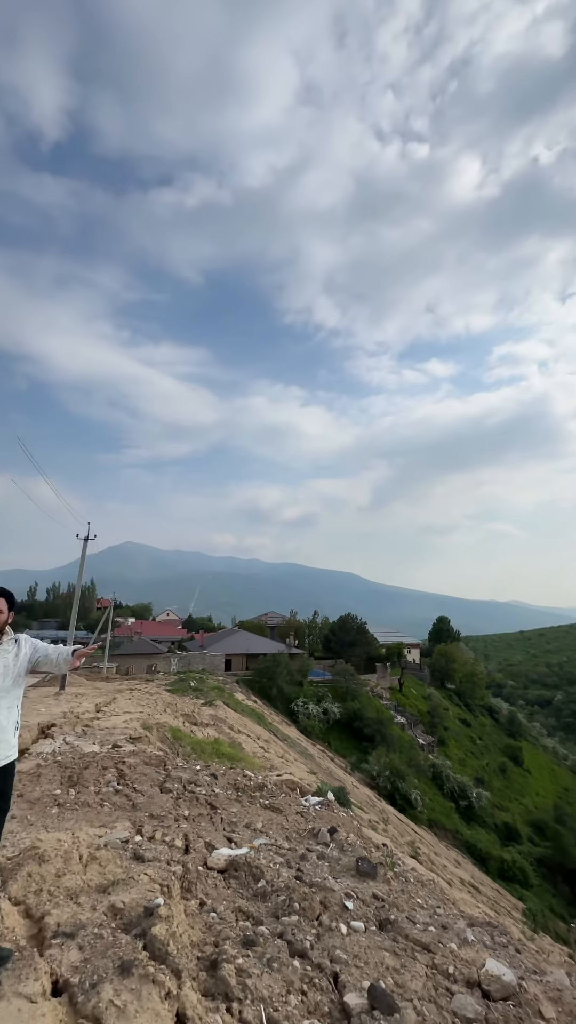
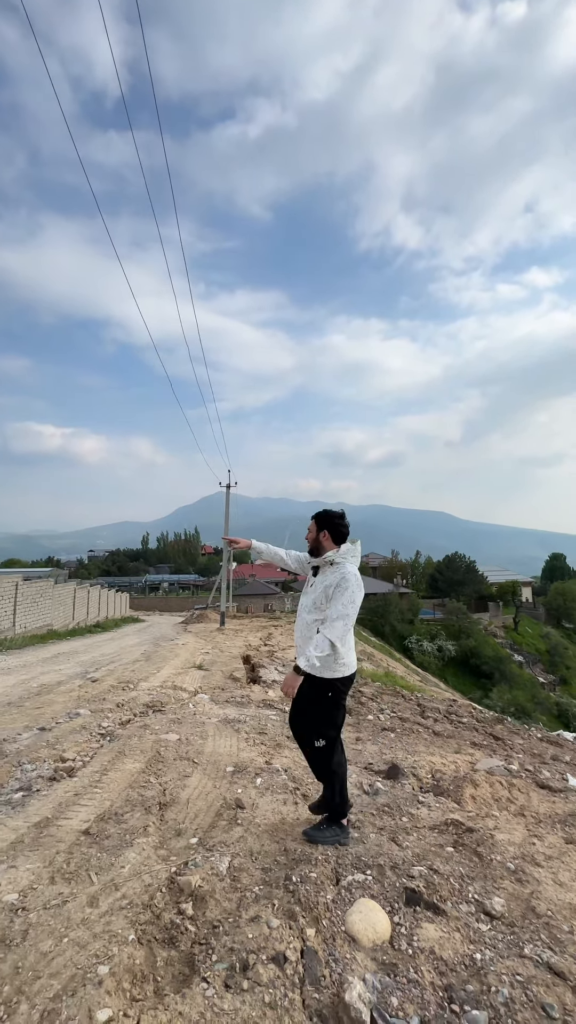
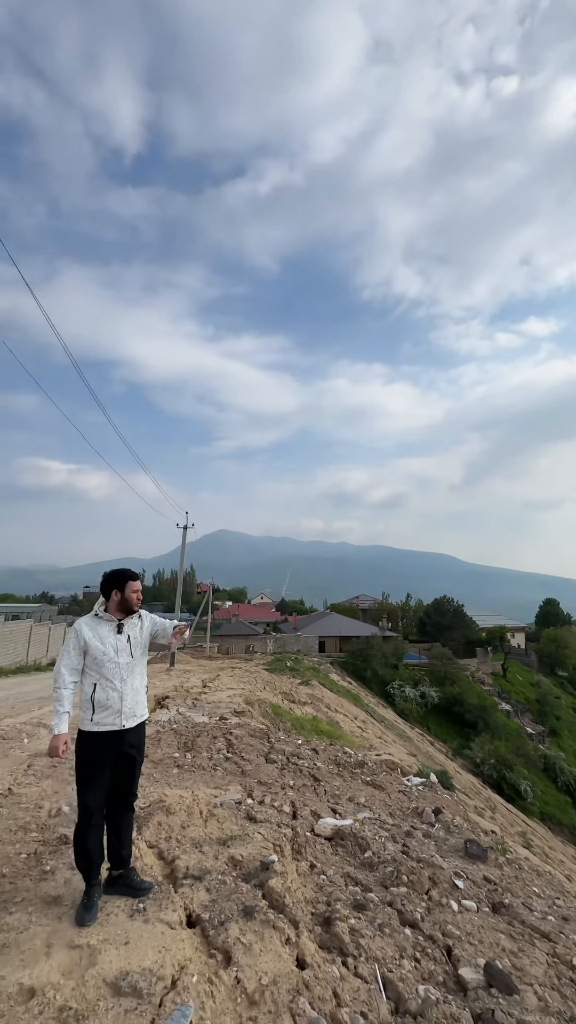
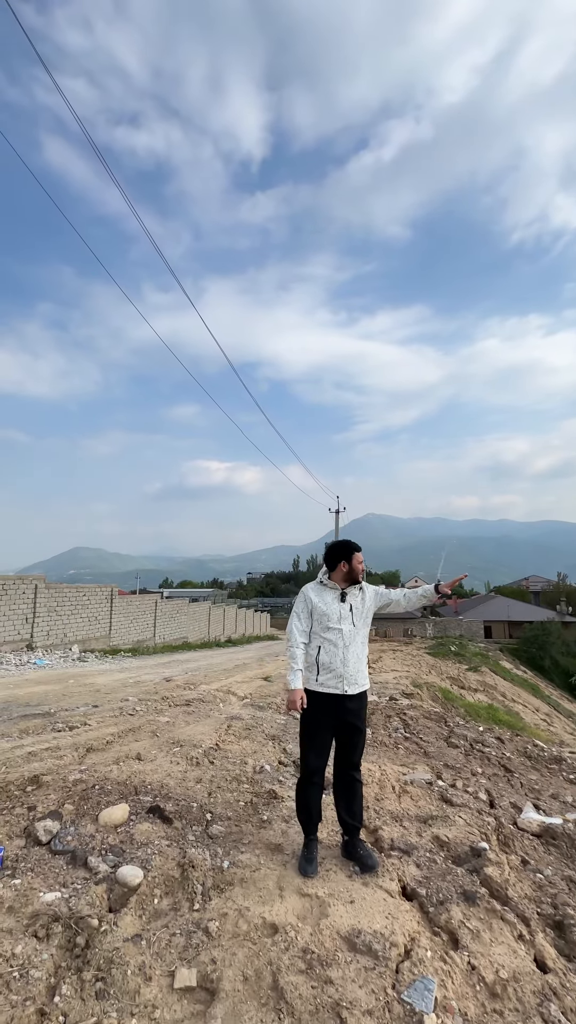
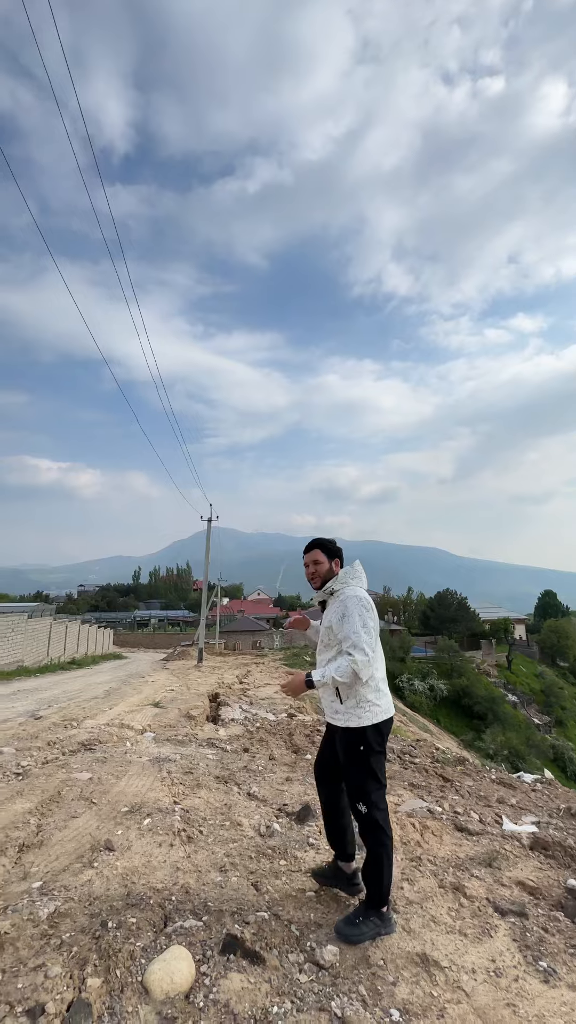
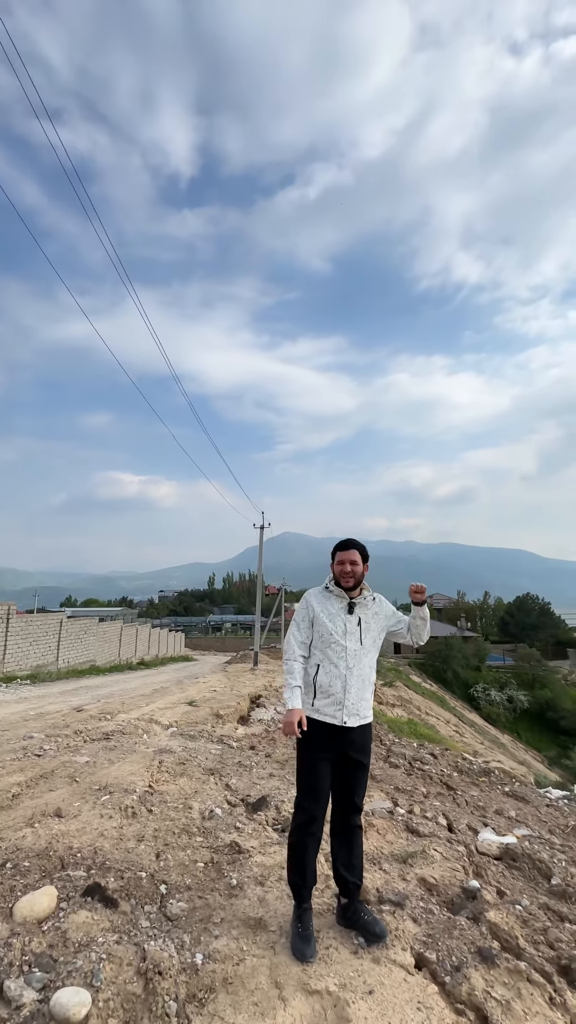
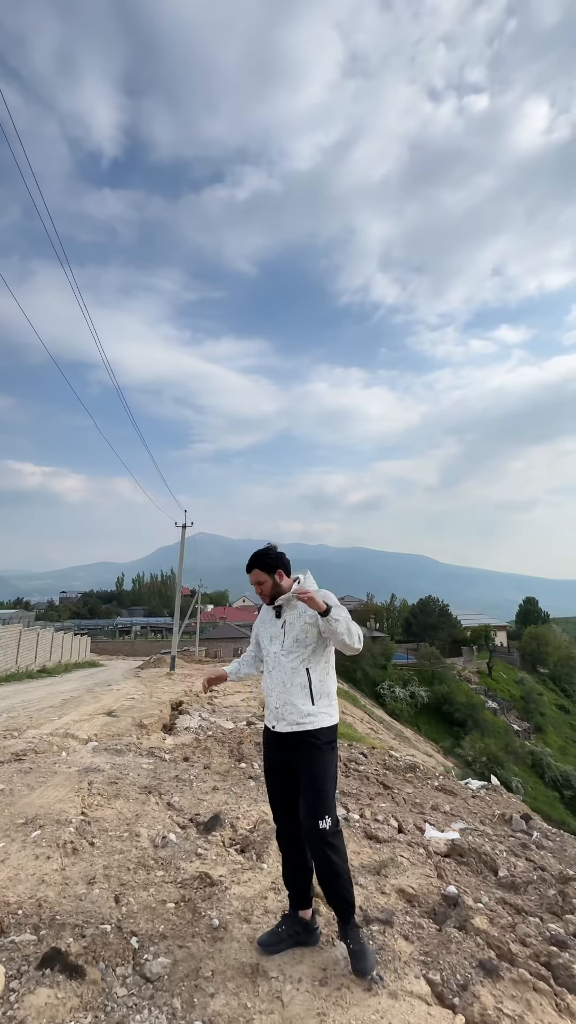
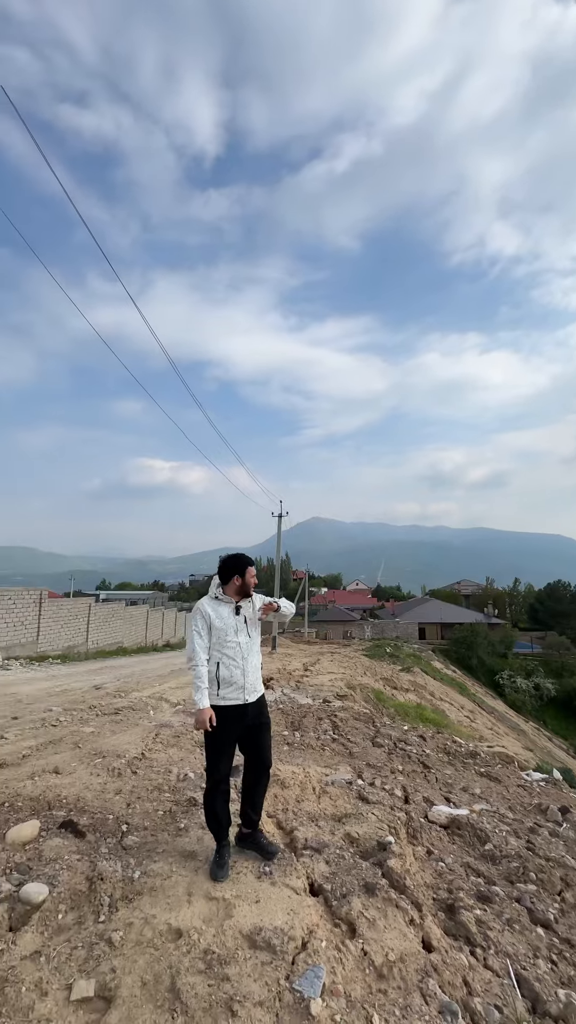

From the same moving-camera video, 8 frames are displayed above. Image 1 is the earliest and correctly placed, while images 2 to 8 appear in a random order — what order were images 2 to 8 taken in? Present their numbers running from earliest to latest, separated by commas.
3, 8, 4, 6, 7, 5, 2
